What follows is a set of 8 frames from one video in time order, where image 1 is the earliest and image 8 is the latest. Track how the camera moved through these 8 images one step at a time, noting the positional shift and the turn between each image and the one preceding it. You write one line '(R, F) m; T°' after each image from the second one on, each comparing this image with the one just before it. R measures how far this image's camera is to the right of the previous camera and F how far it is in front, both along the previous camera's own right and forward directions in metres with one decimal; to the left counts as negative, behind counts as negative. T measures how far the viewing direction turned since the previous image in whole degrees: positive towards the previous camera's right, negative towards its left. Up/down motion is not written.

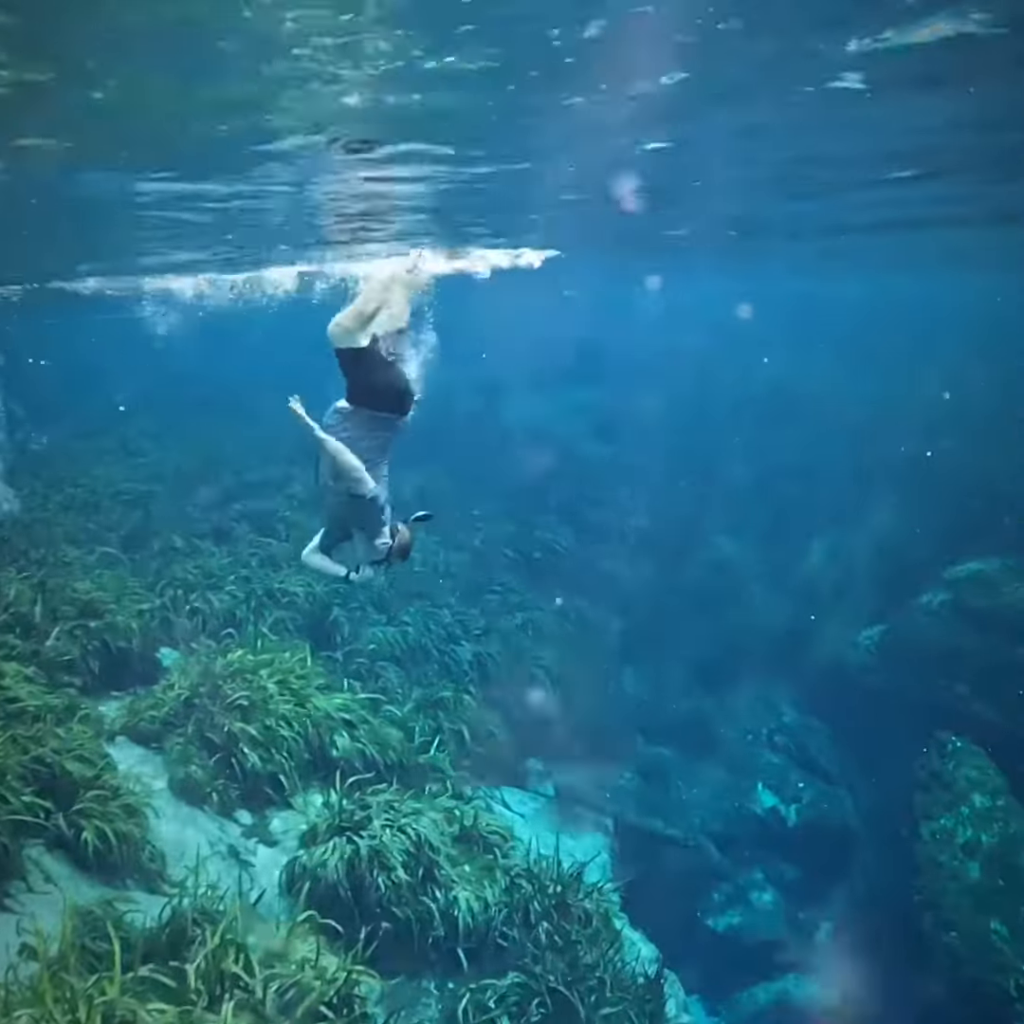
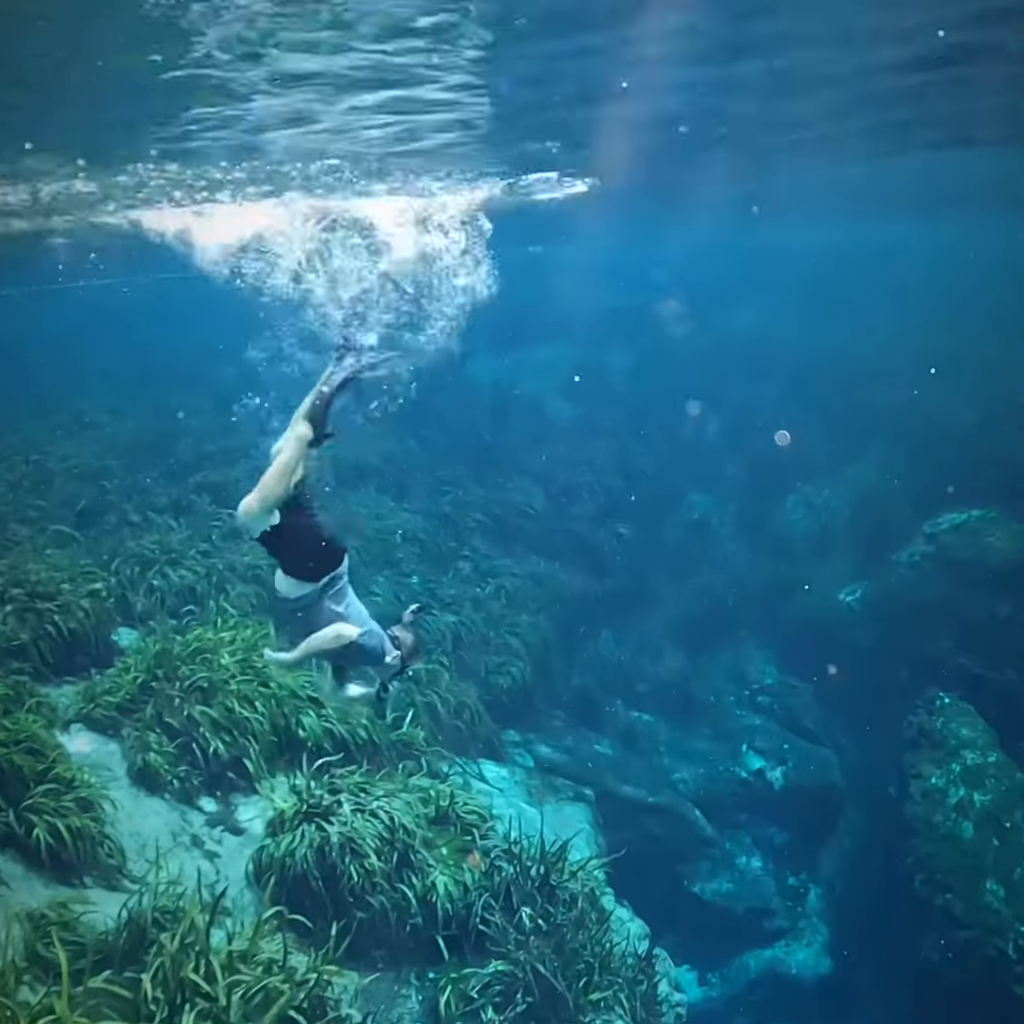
(0.0, +0.6) m; +2°
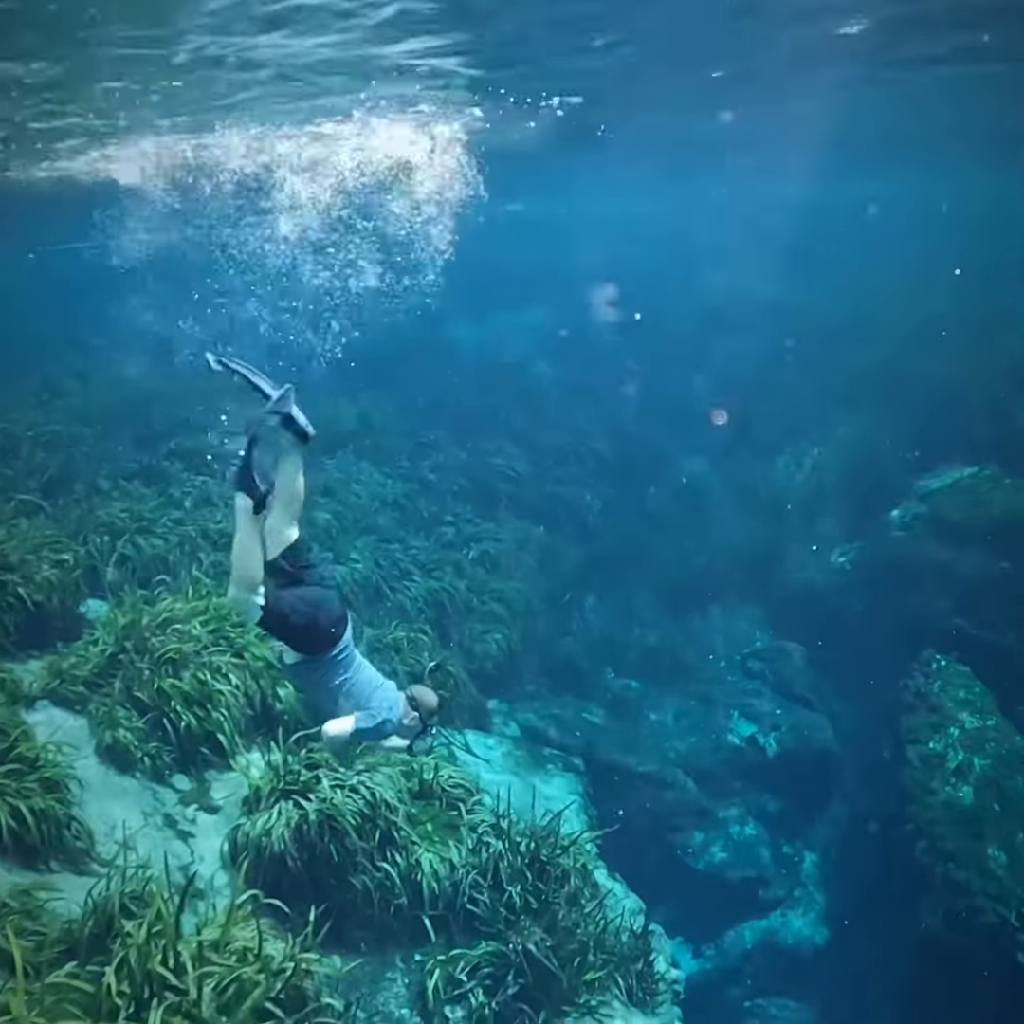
(0.0, +0.5) m; +1°
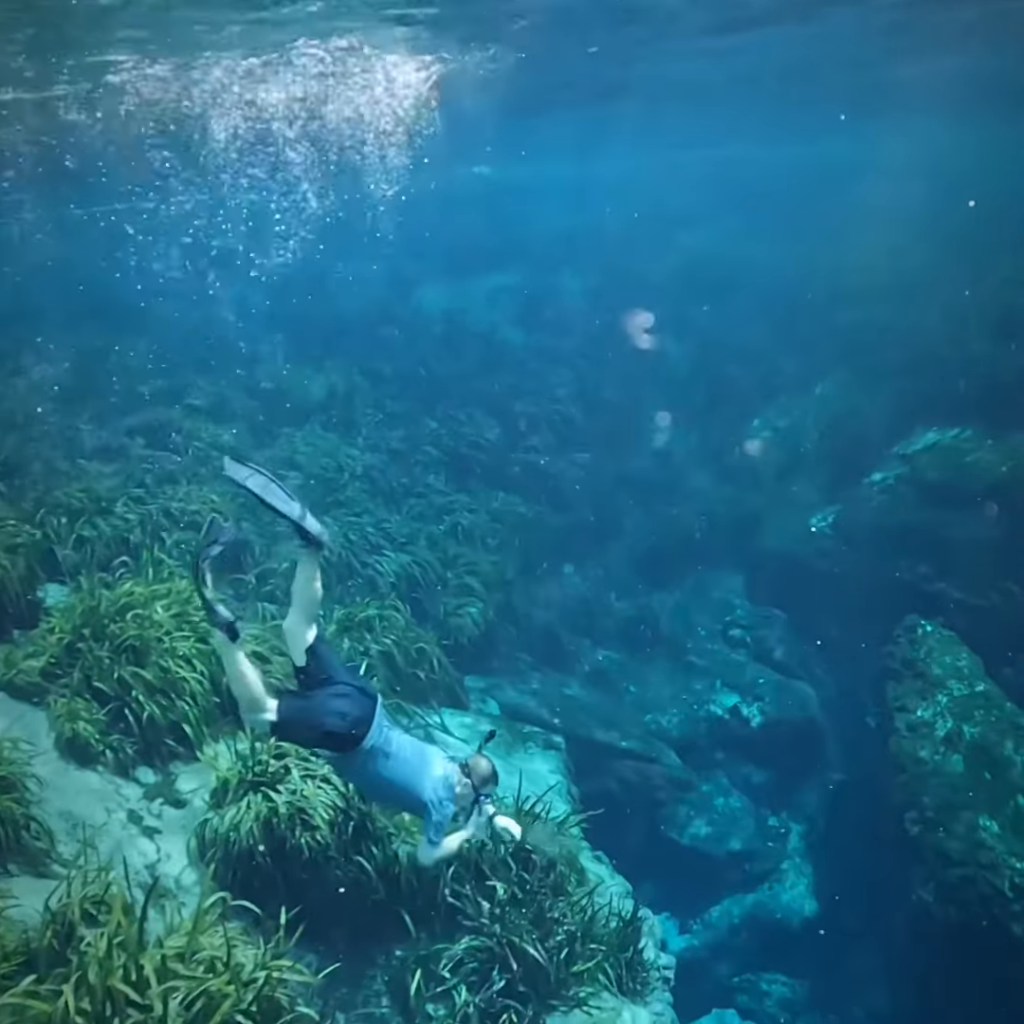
(0.0, +0.4) m; +1°
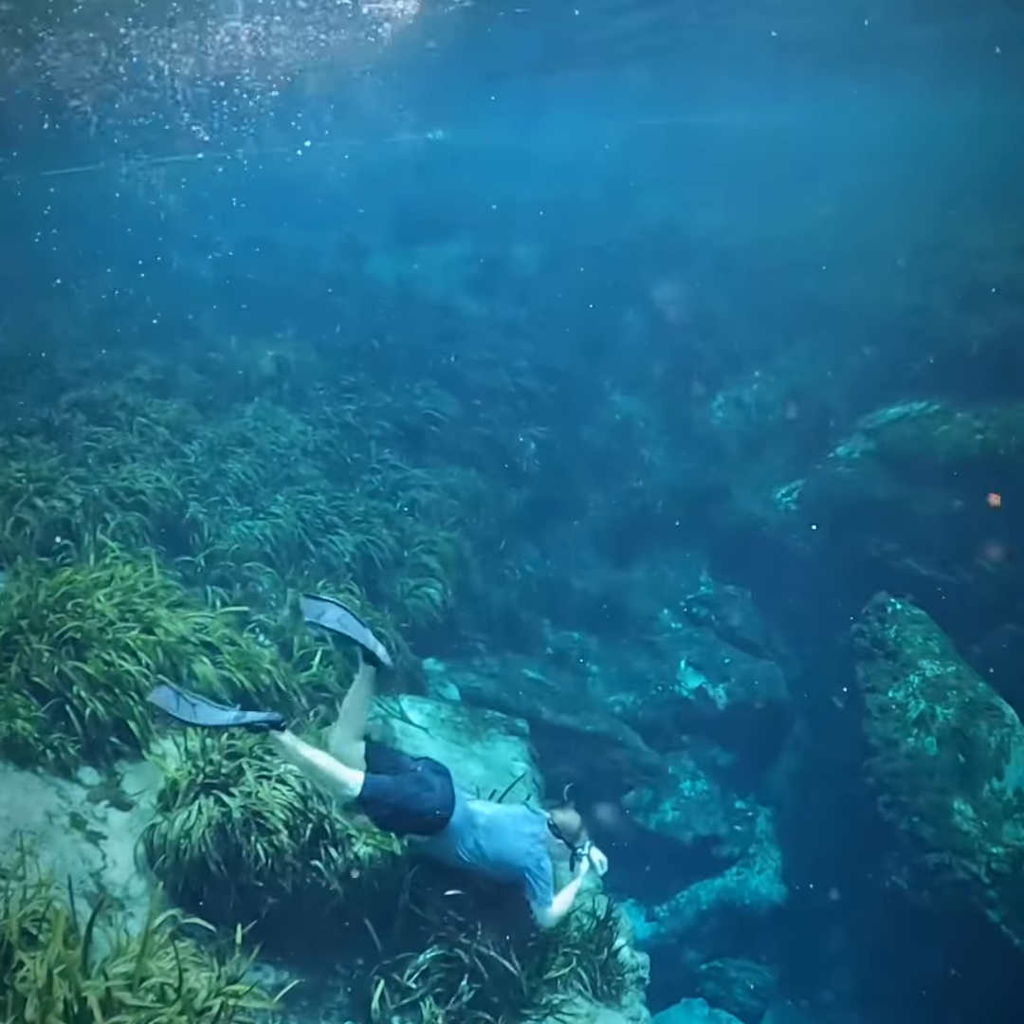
(-0.1, +0.5) m; +3°
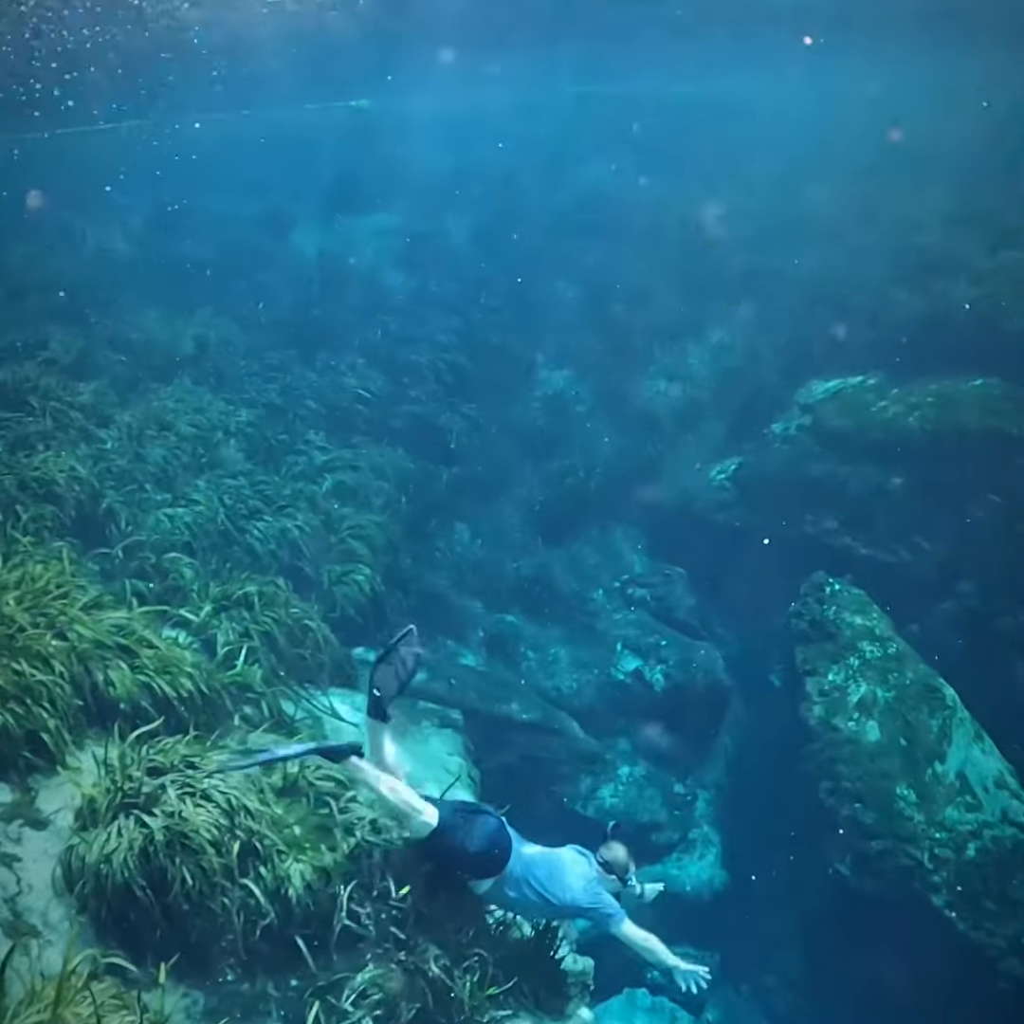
(0.0, +0.4) m; +4°
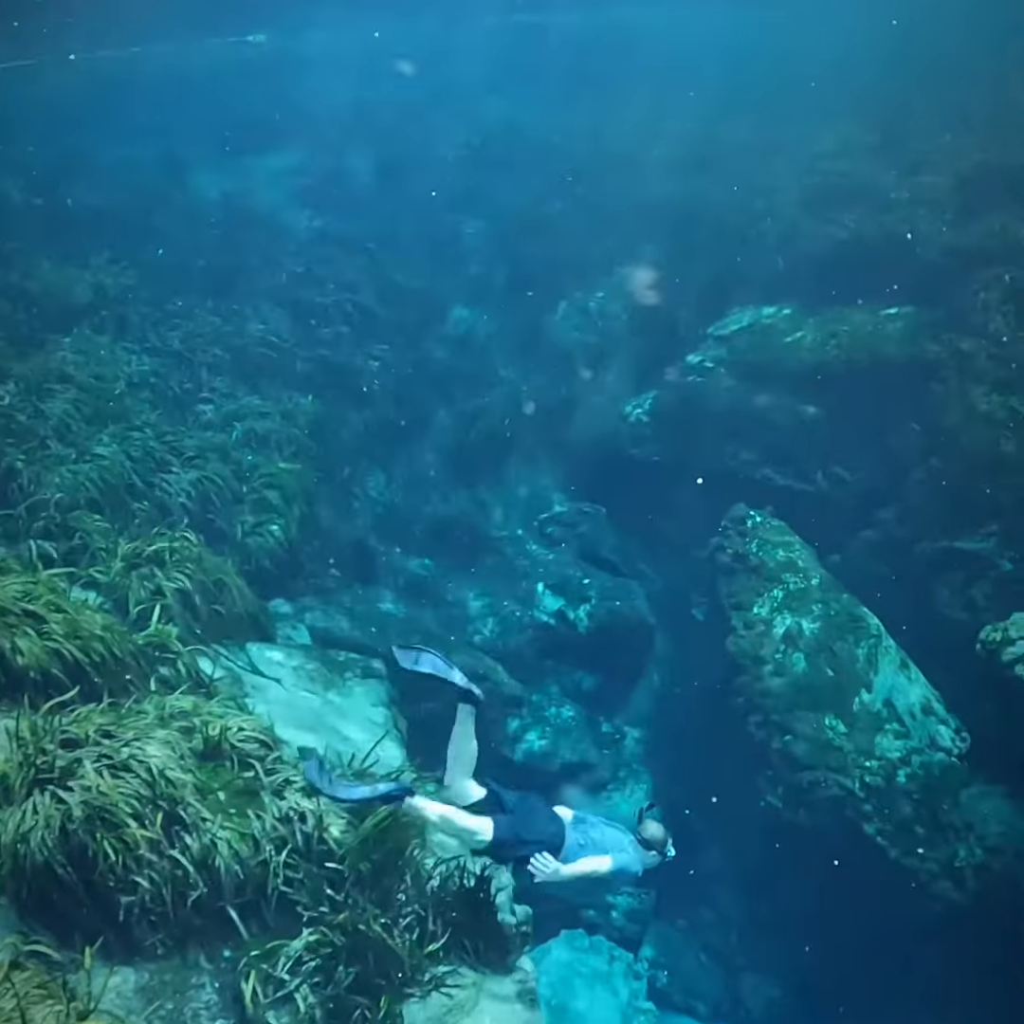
(0.0, +0.3) m; +4°
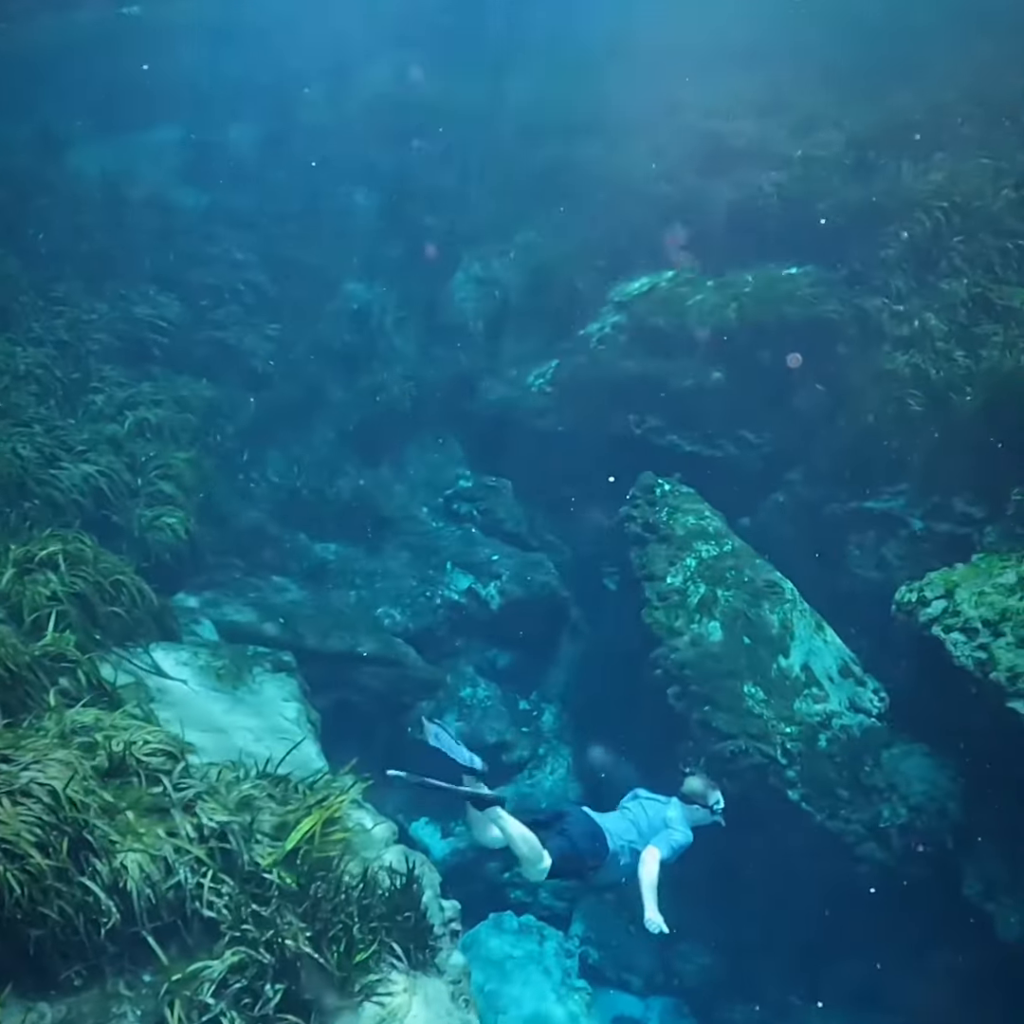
(0.0, +0.2) m; +5°
